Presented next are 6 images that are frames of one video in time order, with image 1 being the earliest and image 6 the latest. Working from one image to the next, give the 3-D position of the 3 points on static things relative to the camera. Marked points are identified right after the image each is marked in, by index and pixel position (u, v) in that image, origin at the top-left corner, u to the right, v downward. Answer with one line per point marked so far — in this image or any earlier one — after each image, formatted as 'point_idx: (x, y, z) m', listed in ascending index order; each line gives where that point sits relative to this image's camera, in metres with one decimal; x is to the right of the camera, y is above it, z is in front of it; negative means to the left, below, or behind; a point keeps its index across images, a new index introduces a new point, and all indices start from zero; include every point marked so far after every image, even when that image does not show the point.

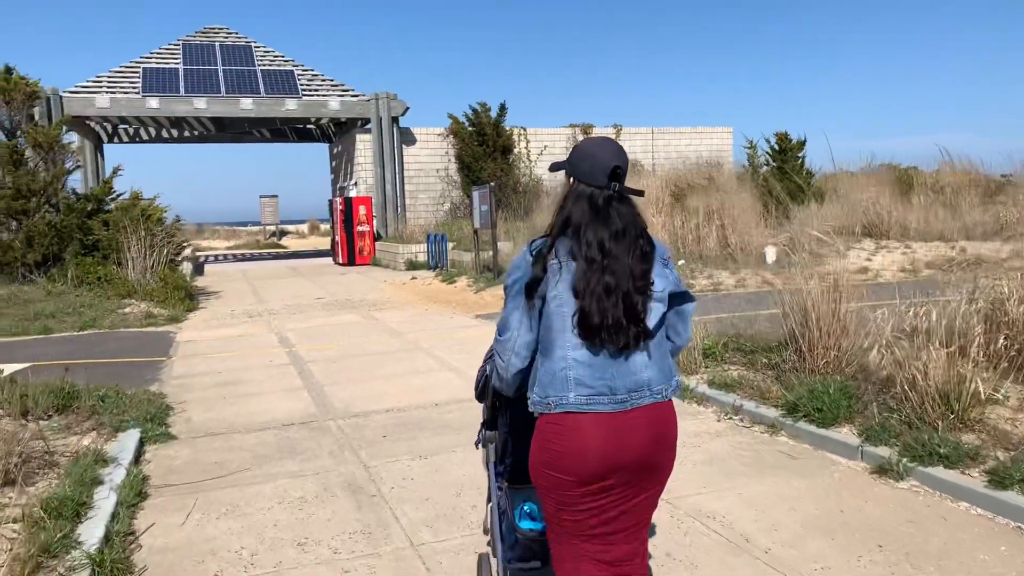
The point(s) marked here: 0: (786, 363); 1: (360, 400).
0: (+2.0, -0.5, +5.7) m
1: (-1.2, -0.9, +6.4) m
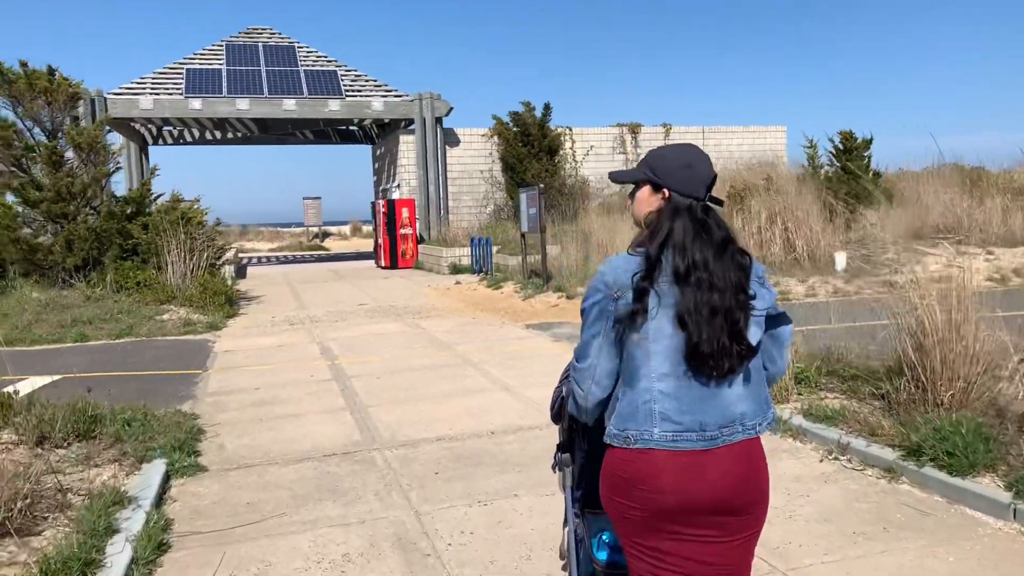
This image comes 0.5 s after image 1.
0: (+2.4, -0.7, +4.9) m
1: (-0.8, -1.0, +5.7) m
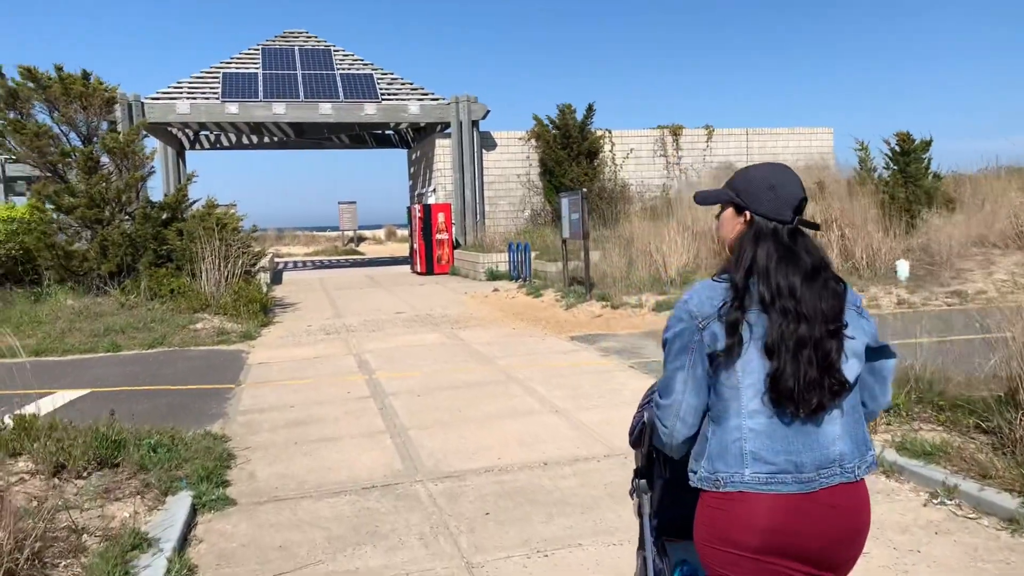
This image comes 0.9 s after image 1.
0: (+2.7, -0.8, +4.4) m
1: (-0.4, -1.1, +5.3) m
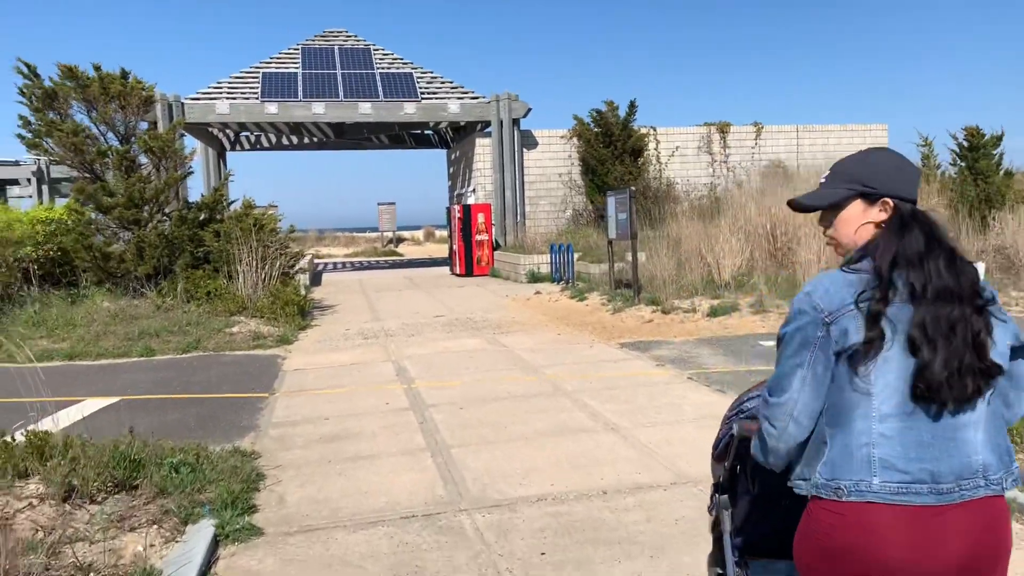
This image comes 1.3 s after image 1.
0: (+3.0, -0.8, +3.7) m
1: (-0.1, -1.1, +4.8) m
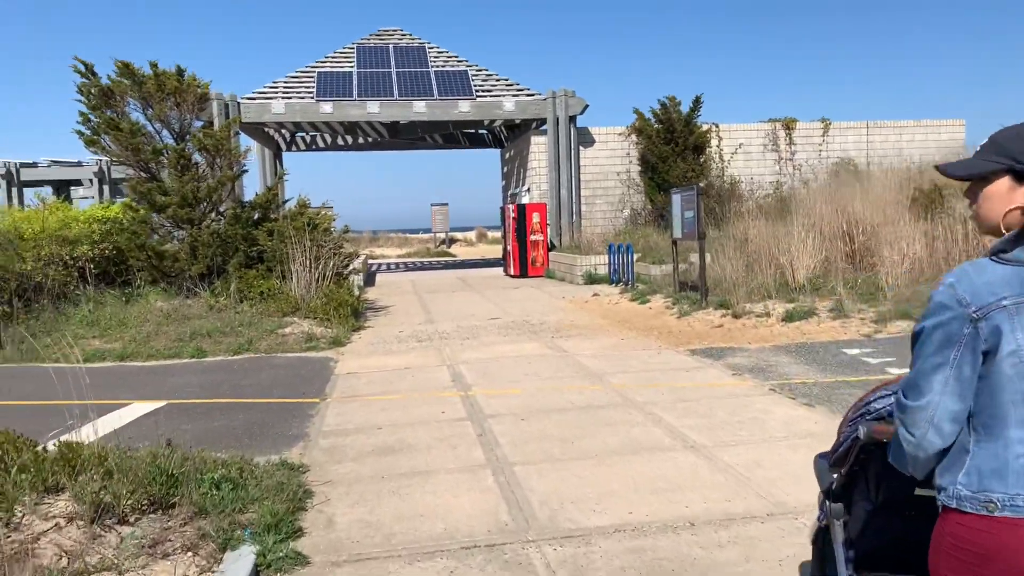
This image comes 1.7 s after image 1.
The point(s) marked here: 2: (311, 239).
0: (+3.3, -0.8, +3.0) m
1: (+0.3, -1.1, +4.3) m
2: (-3.2, +0.8, +12.5) m
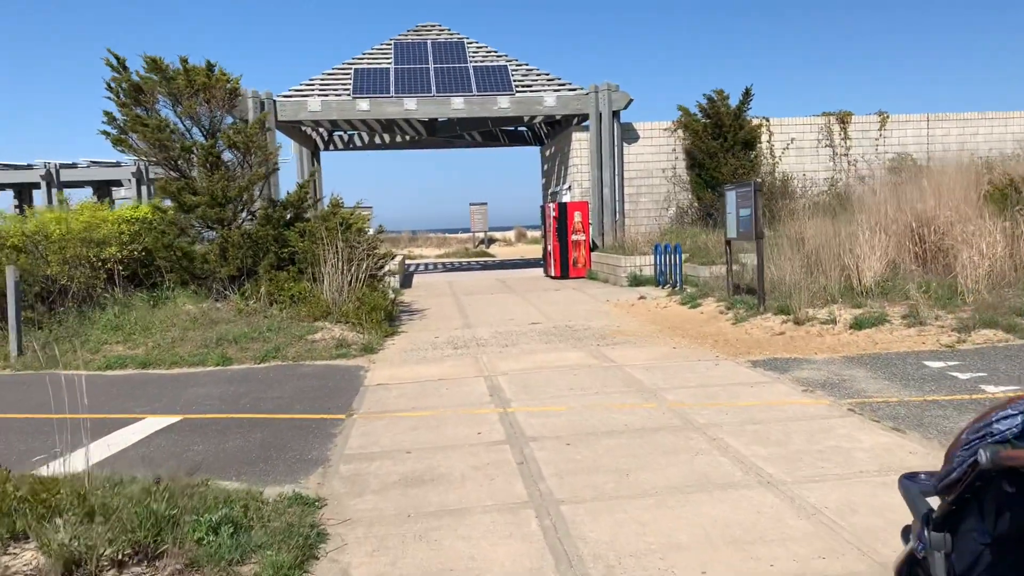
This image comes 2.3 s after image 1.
0: (+3.5, -0.9, +2.1) m
1: (+0.5, -1.2, +3.6) m
2: (-2.6, +0.7, +11.9) m
